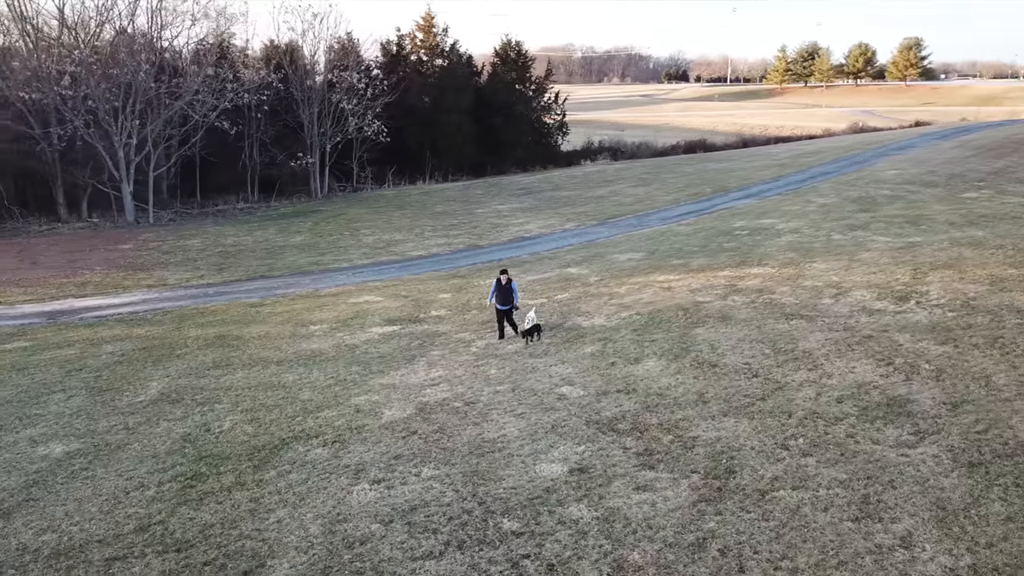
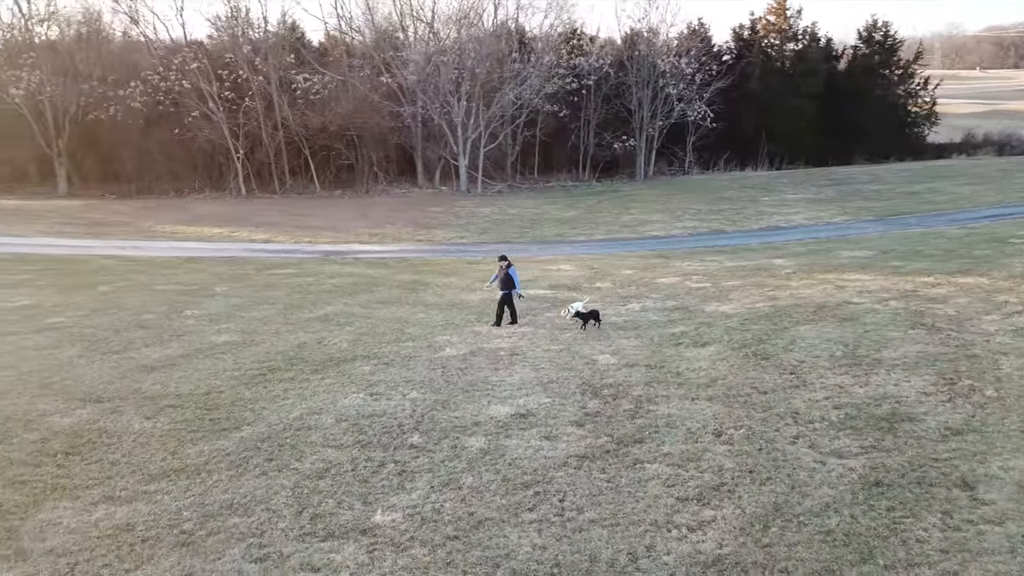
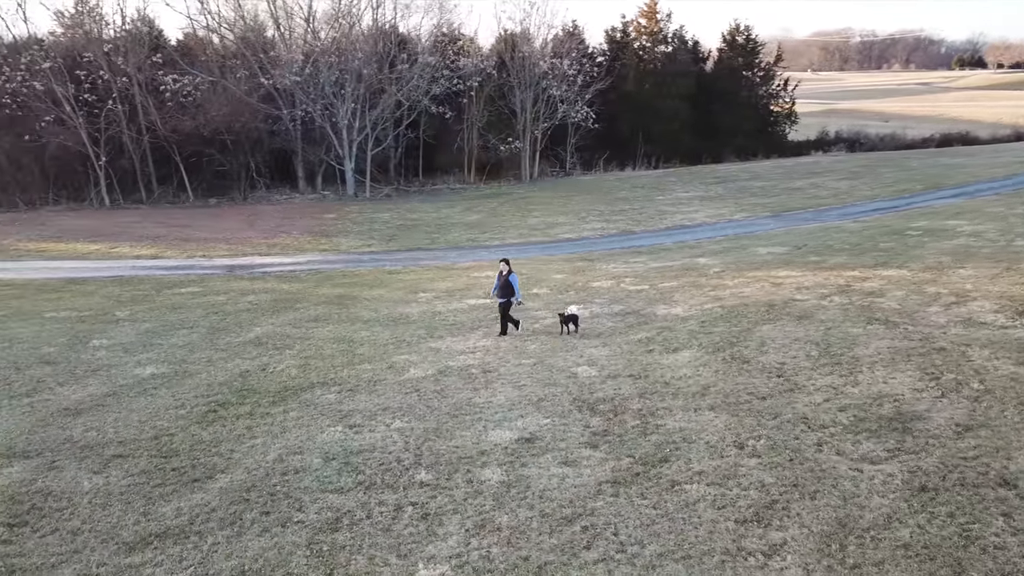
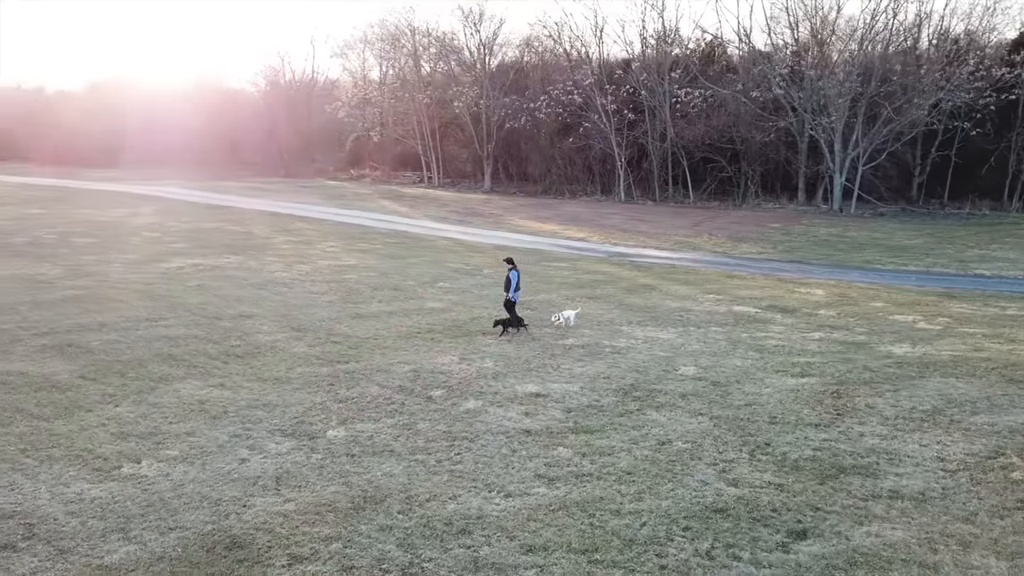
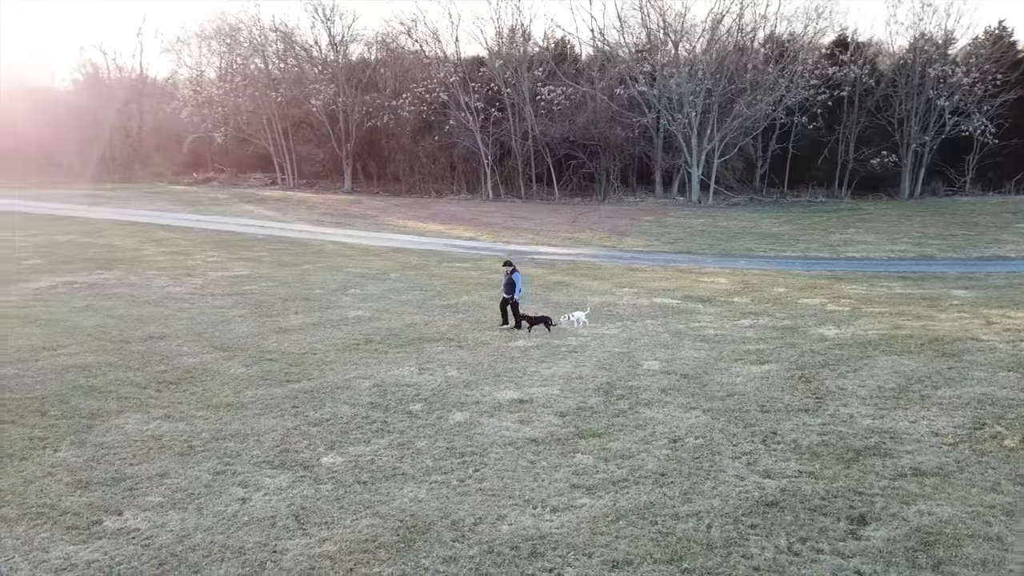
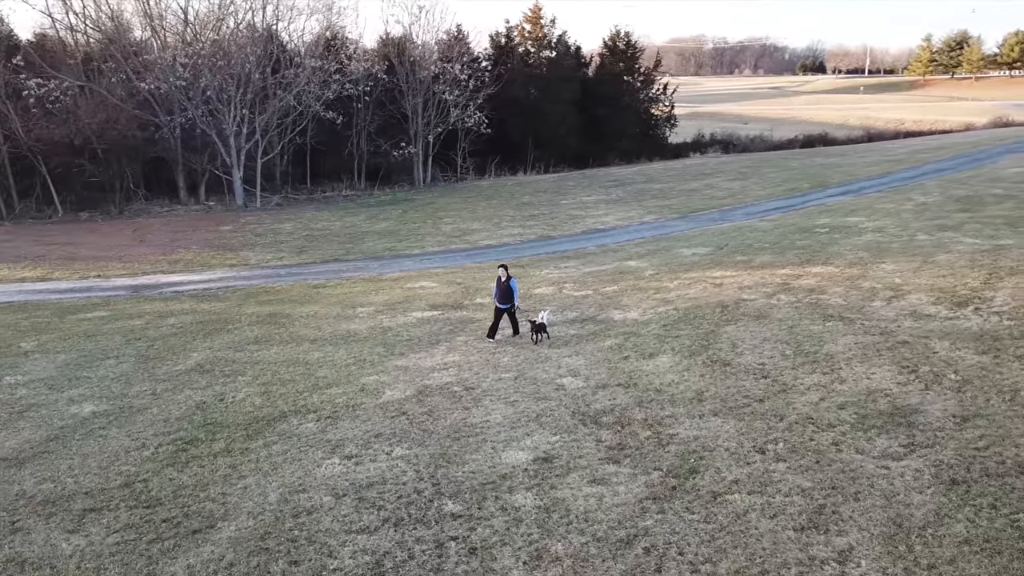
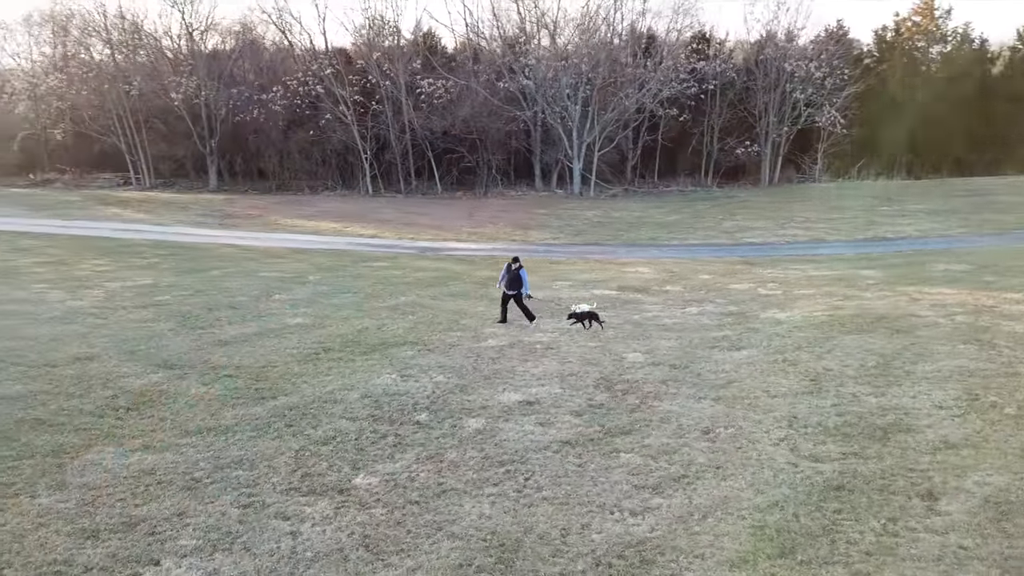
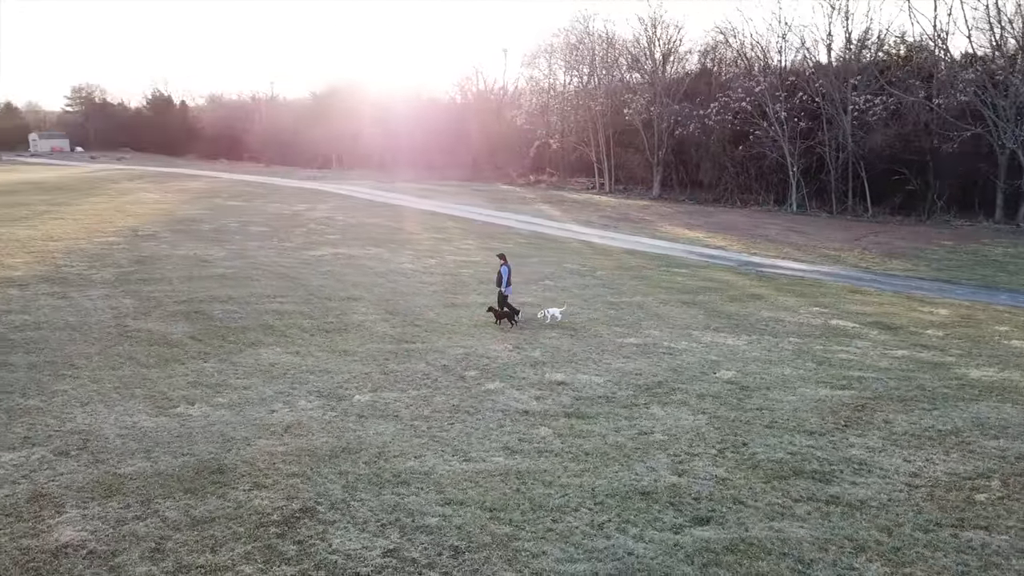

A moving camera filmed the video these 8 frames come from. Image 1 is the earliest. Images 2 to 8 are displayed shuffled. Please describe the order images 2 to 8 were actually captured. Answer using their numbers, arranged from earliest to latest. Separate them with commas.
6, 3, 2, 7, 5, 4, 8
